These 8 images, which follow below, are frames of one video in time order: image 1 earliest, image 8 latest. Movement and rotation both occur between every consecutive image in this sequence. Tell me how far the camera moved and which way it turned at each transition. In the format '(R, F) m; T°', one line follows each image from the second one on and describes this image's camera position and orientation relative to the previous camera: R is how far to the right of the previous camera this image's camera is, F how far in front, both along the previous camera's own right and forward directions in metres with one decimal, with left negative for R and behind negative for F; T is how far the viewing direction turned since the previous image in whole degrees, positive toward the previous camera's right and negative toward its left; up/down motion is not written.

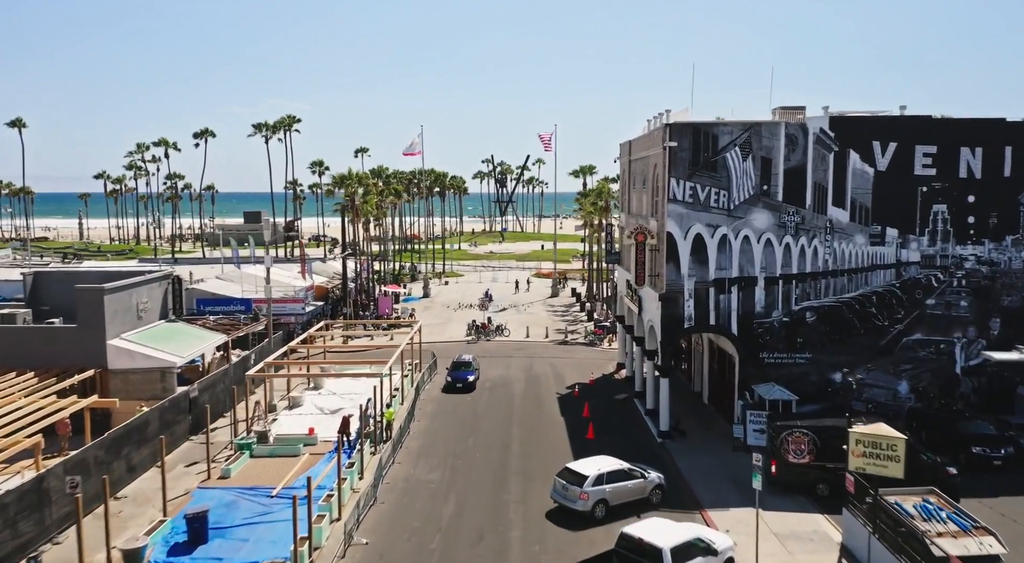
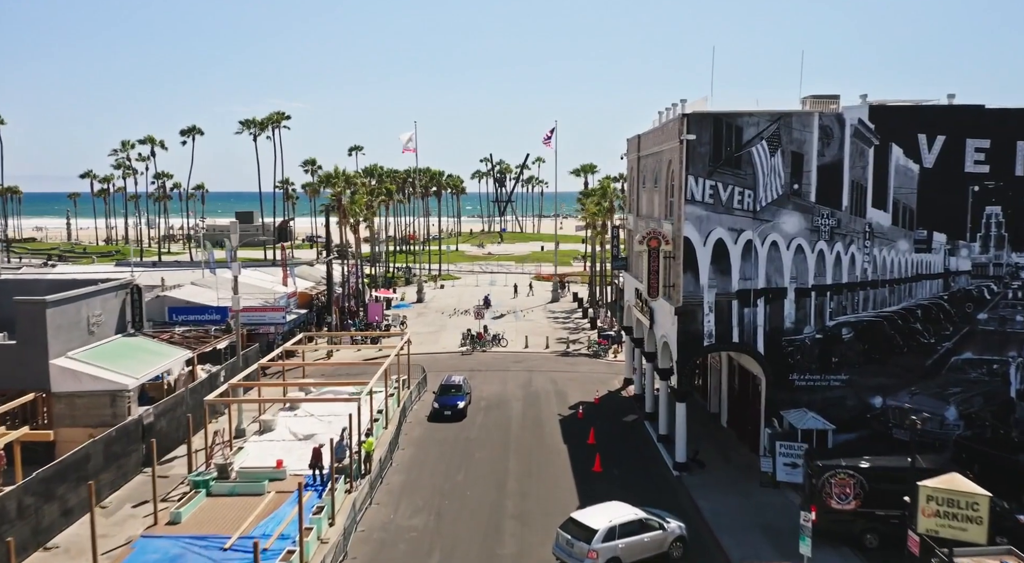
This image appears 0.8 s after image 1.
(+0.1, +3.5) m; 0°
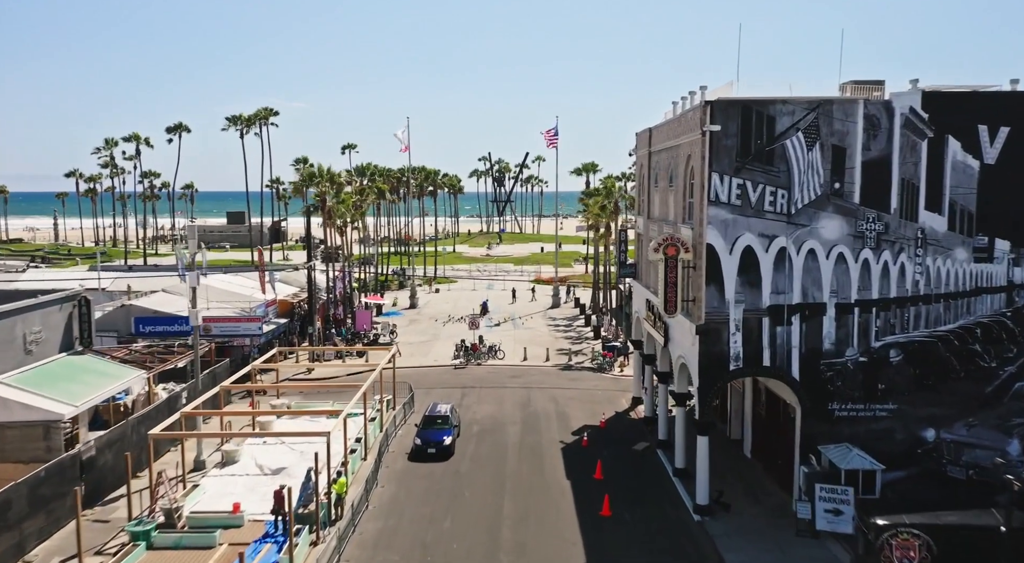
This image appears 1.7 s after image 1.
(+0.1, +3.5) m; 0°
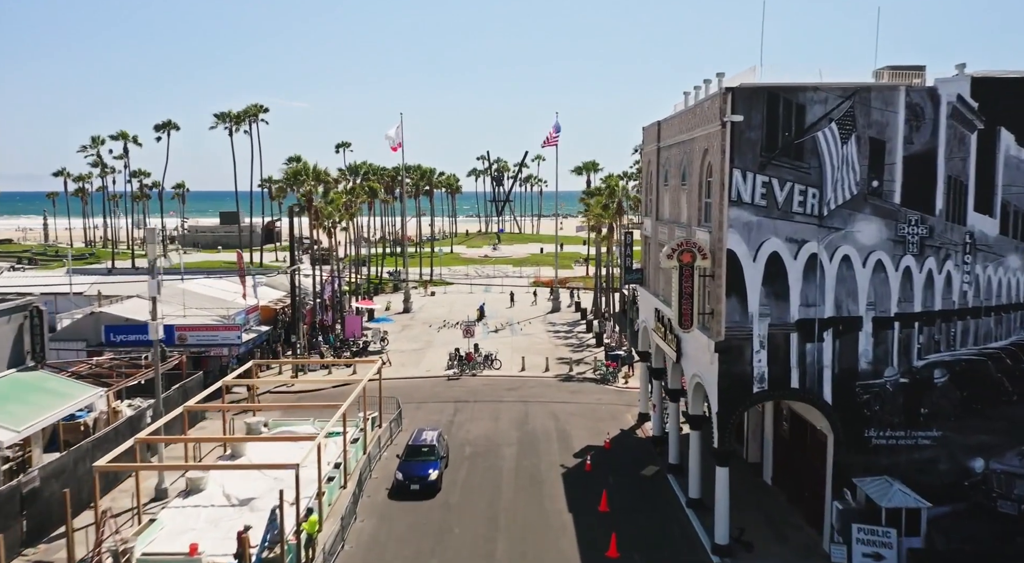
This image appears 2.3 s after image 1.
(+0.1, +2.6) m; 0°
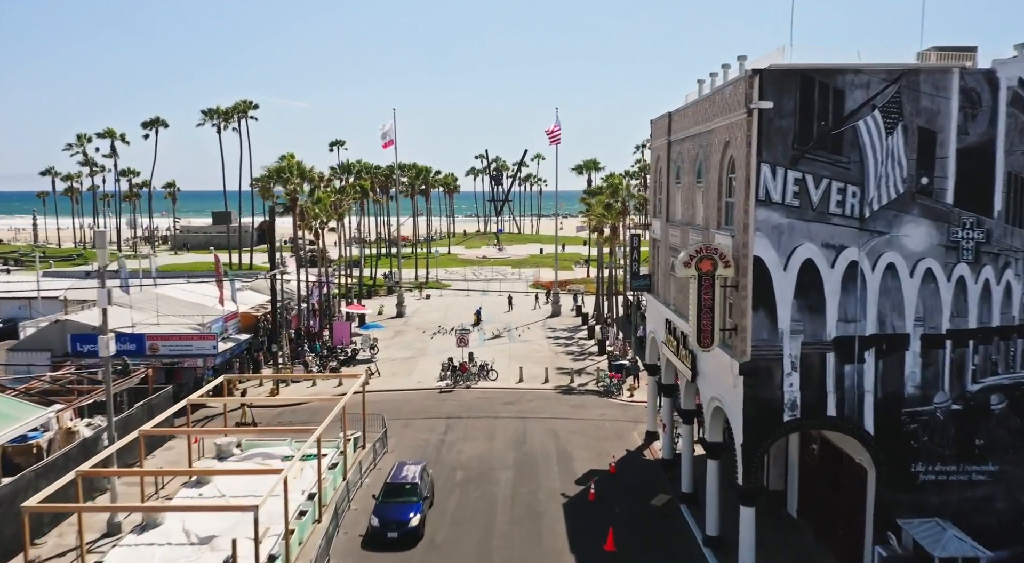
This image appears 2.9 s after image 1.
(+0.1, +2.6) m; 0°
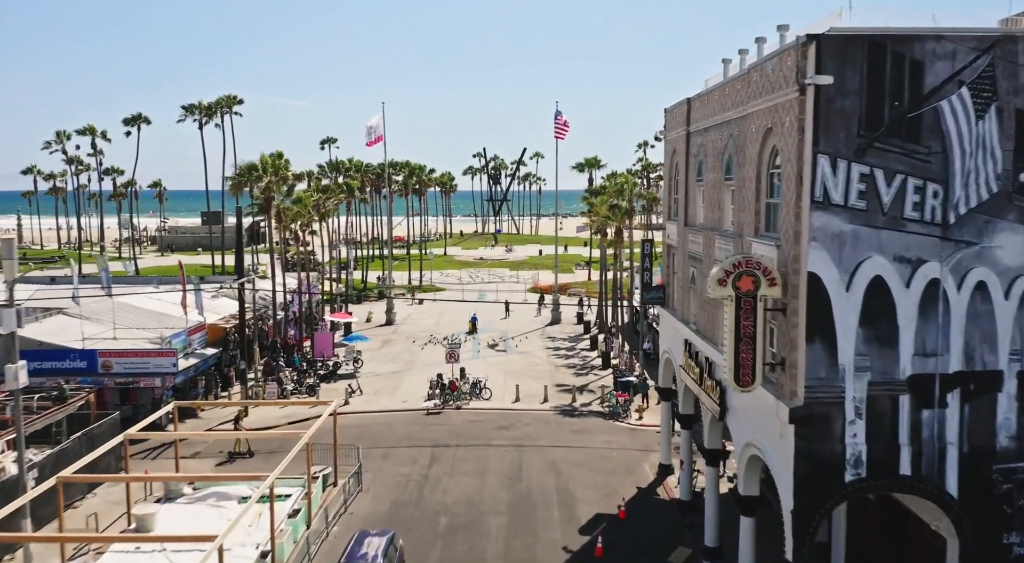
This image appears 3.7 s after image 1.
(+0.2, +3.5) m; 0°
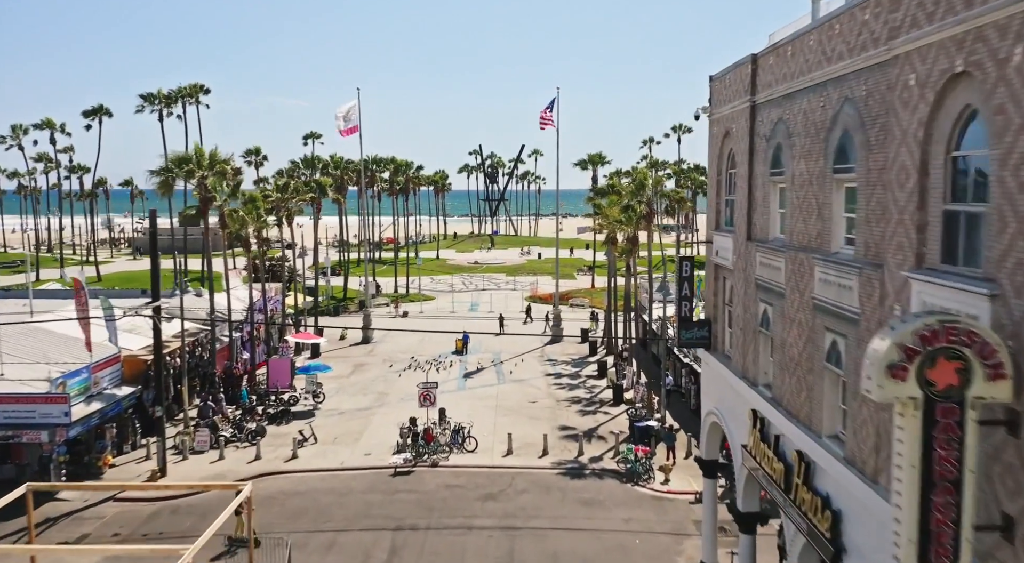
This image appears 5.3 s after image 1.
(+0.3, +6.8) m; 0°
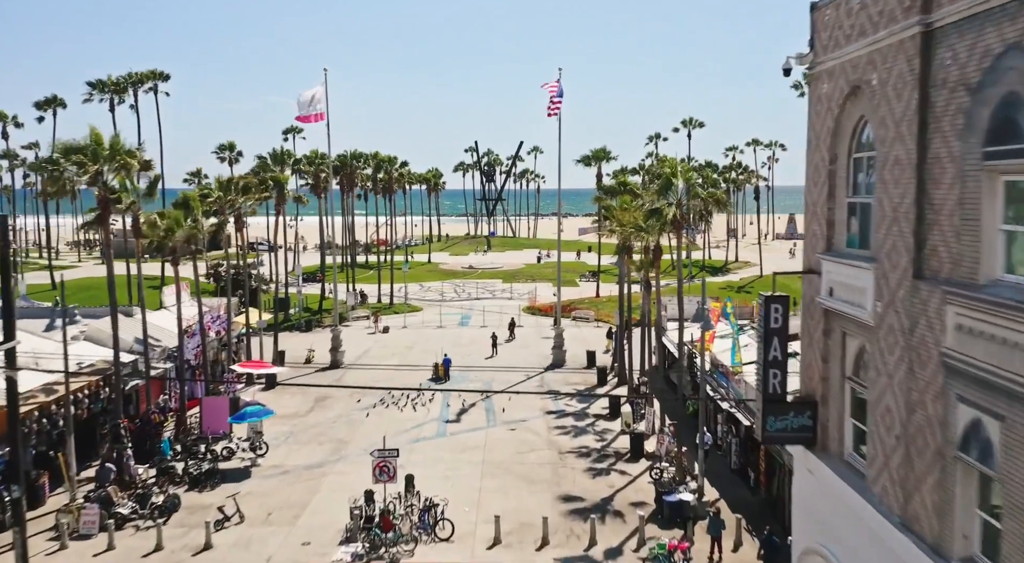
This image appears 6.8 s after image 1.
(+0.3, +6.7) m; 0°
